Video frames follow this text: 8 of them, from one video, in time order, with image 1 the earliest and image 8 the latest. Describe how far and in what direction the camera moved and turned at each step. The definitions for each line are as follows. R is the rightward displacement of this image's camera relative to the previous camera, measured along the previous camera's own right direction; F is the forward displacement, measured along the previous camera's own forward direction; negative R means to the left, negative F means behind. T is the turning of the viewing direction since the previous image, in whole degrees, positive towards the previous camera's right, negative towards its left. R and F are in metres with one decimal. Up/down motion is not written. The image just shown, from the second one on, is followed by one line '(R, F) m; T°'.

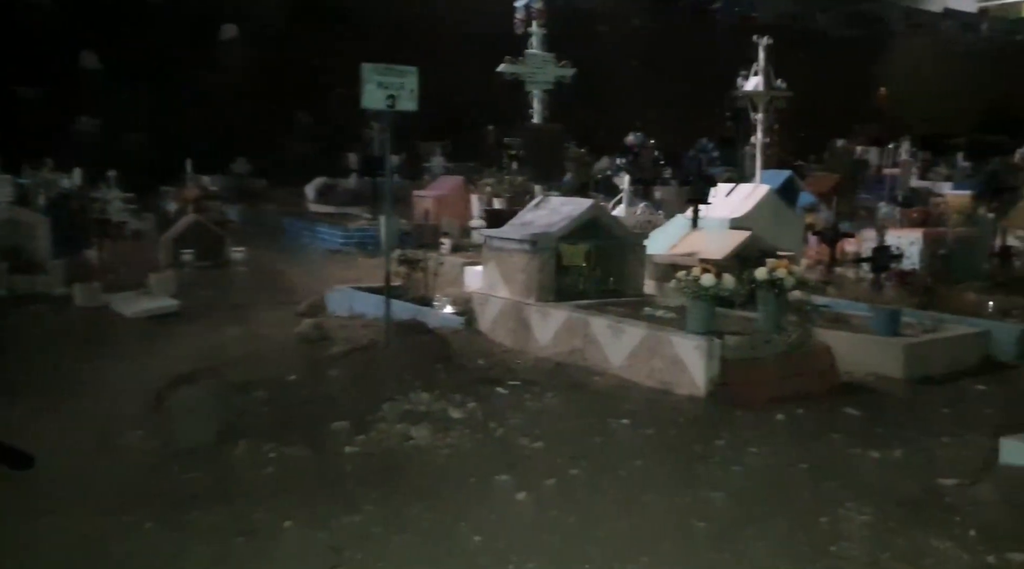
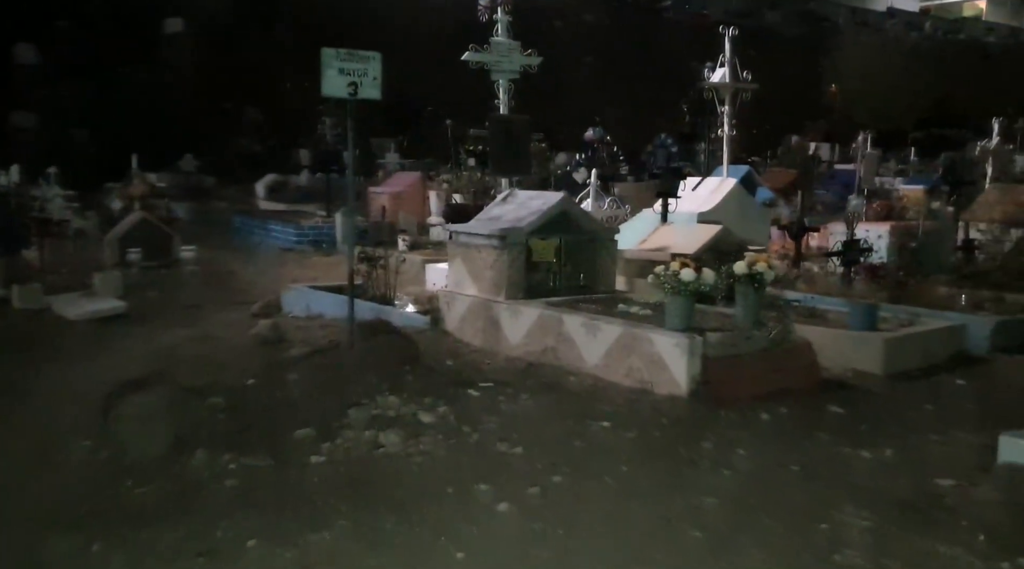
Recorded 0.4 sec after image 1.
(-0.1, +0.3) m; +3°
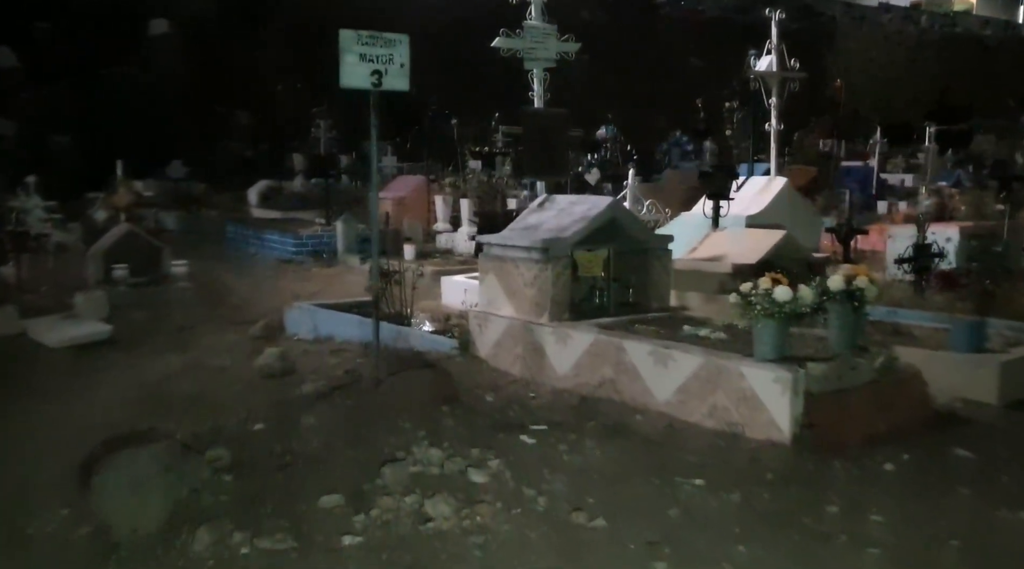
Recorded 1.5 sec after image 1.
(-0.3, +0.9) m; +1°
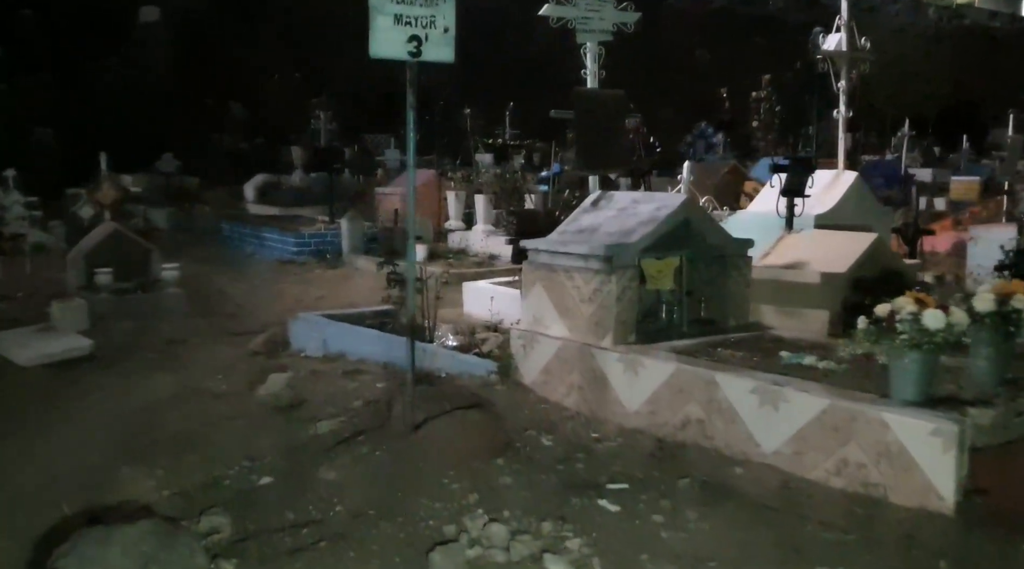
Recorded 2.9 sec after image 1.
(-0.3, +1.0) m; 0°
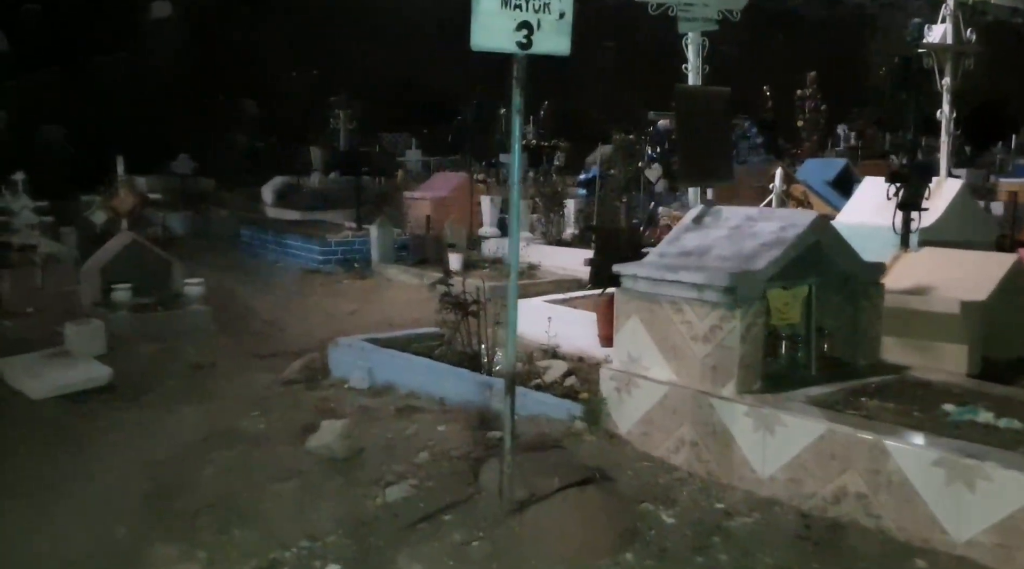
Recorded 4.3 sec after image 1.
(-0.4, +0.7) m; 0°
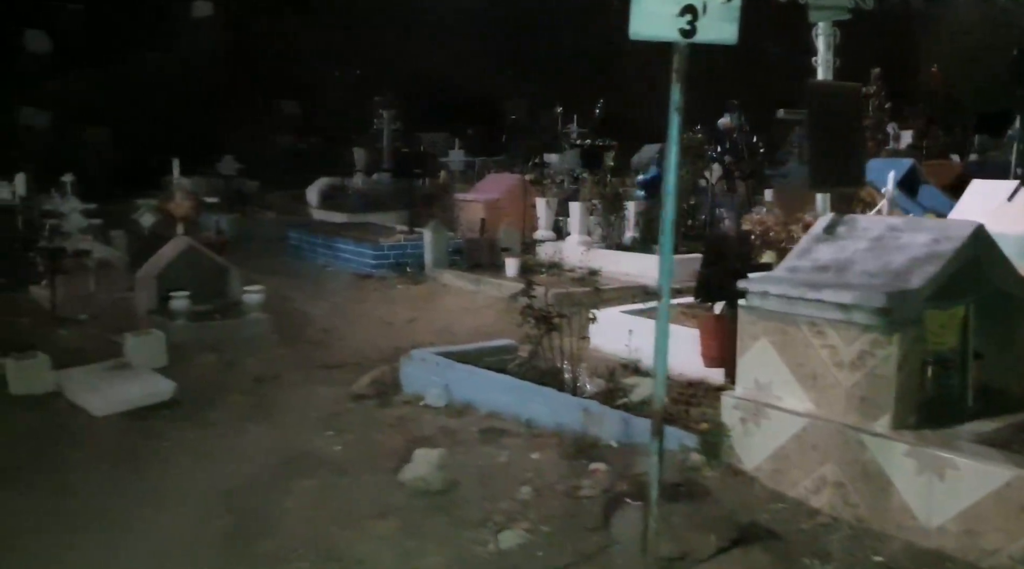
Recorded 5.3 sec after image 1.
(-0.4, +0.4) m; -2°
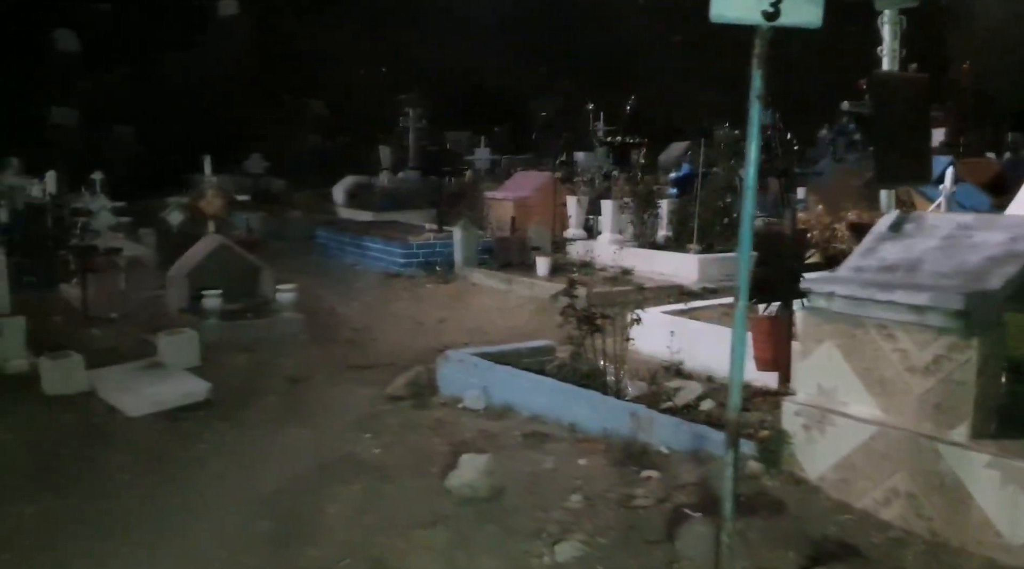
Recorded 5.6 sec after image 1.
(-0.1, +0.2) m; -1°
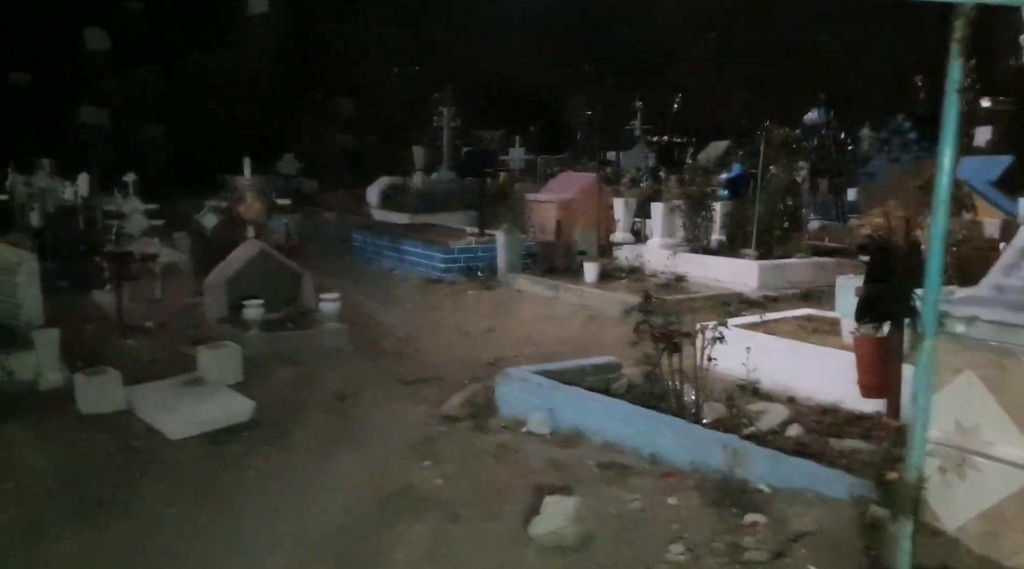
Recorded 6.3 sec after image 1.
(-0.3, +0.4) m; -2°
